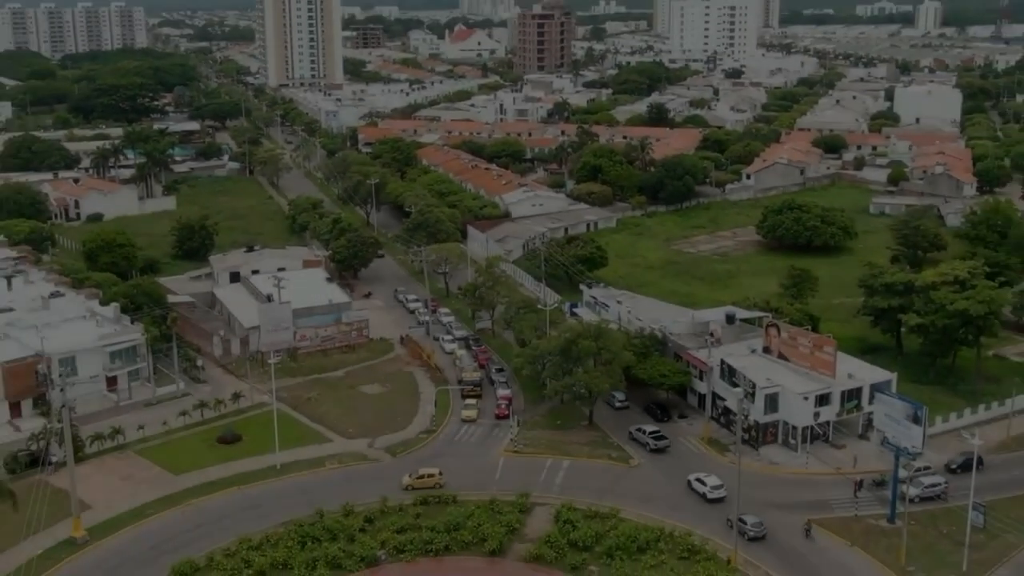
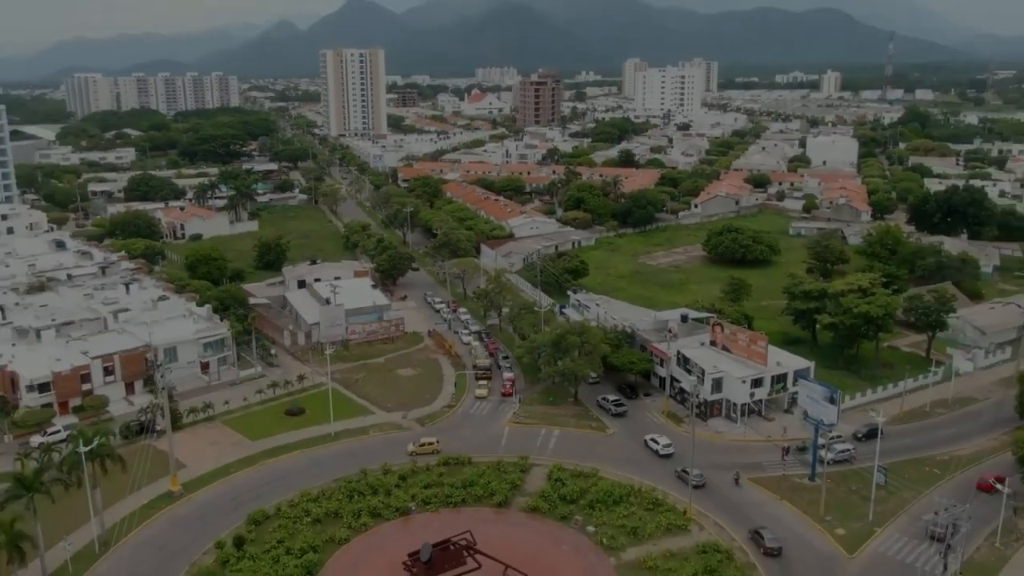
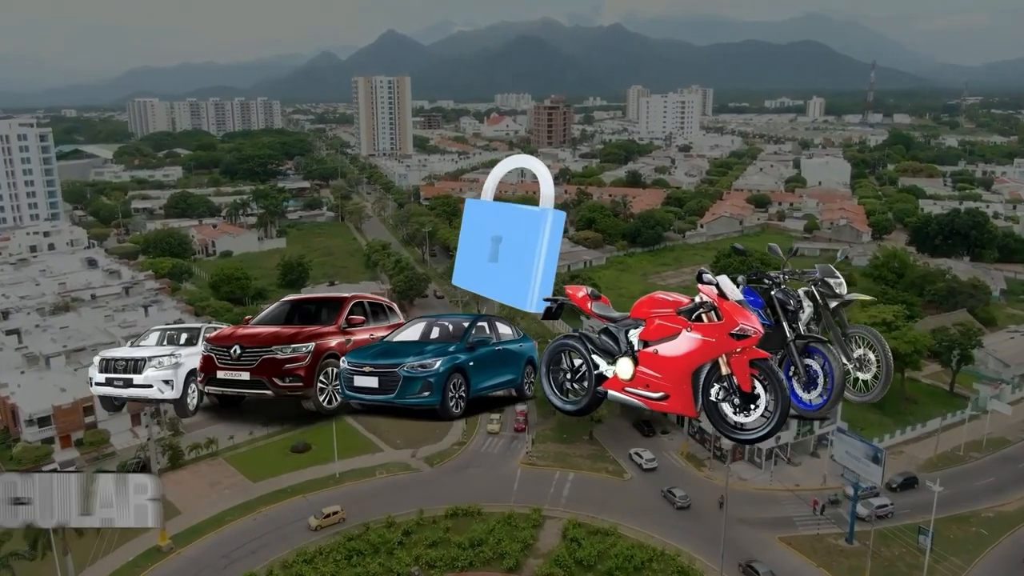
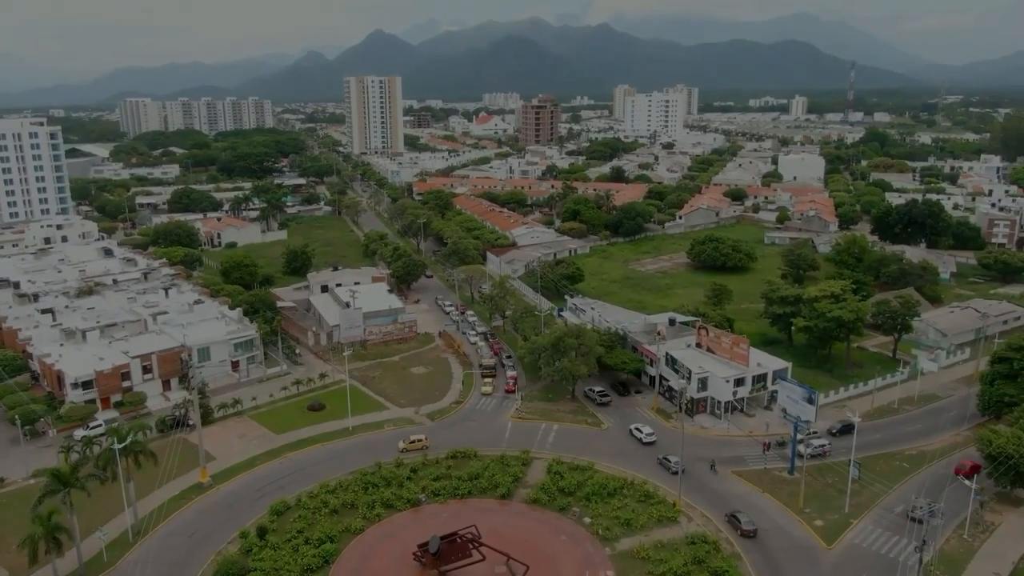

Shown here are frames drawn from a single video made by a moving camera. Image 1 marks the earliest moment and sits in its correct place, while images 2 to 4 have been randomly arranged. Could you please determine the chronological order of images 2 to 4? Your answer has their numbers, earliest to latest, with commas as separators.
2, 4, 3
